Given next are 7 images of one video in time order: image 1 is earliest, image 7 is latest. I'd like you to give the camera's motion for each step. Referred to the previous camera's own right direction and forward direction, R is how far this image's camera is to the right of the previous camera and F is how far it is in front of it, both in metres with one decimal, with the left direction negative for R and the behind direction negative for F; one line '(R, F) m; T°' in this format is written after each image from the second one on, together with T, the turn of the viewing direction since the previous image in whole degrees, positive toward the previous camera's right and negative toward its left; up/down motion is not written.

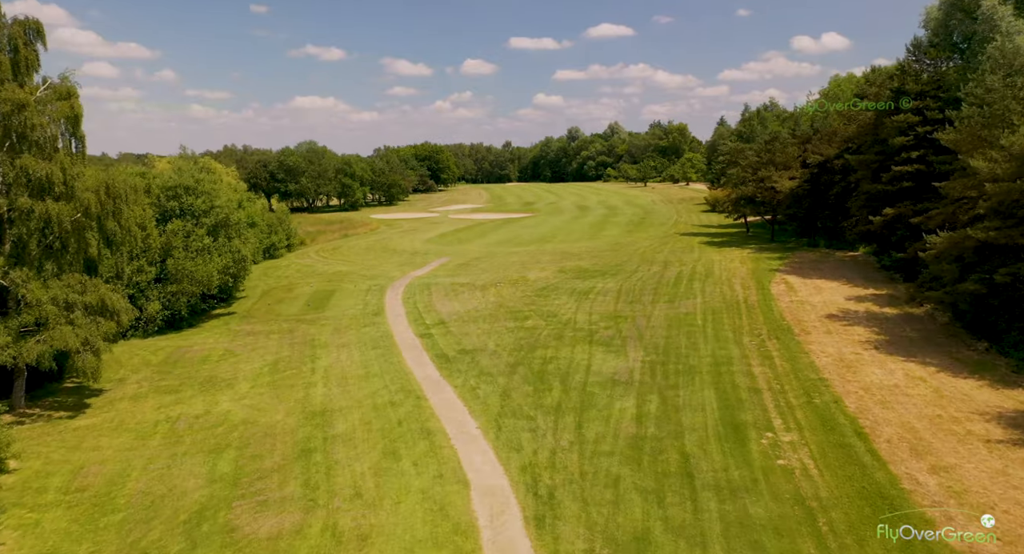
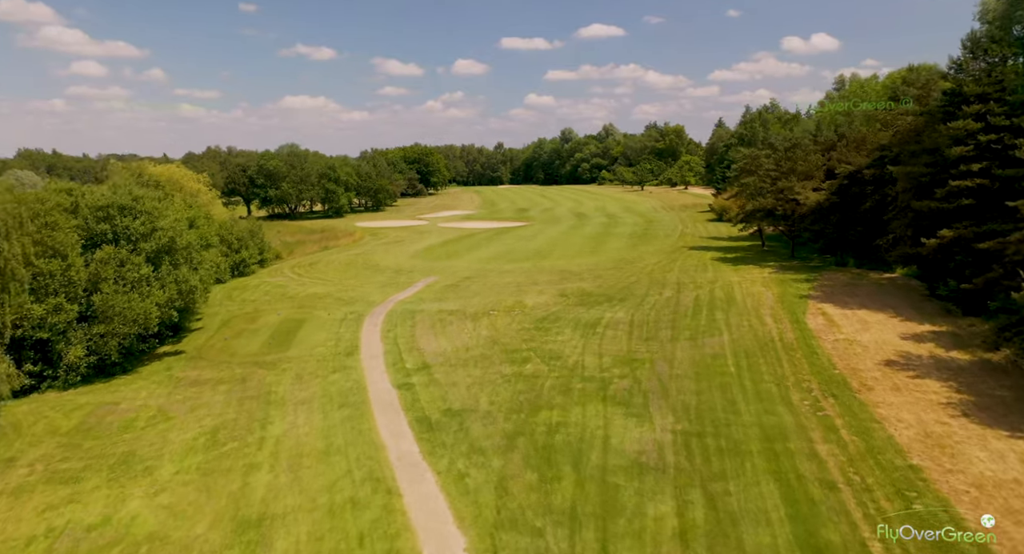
(-0.1, +3.6) m; +1°
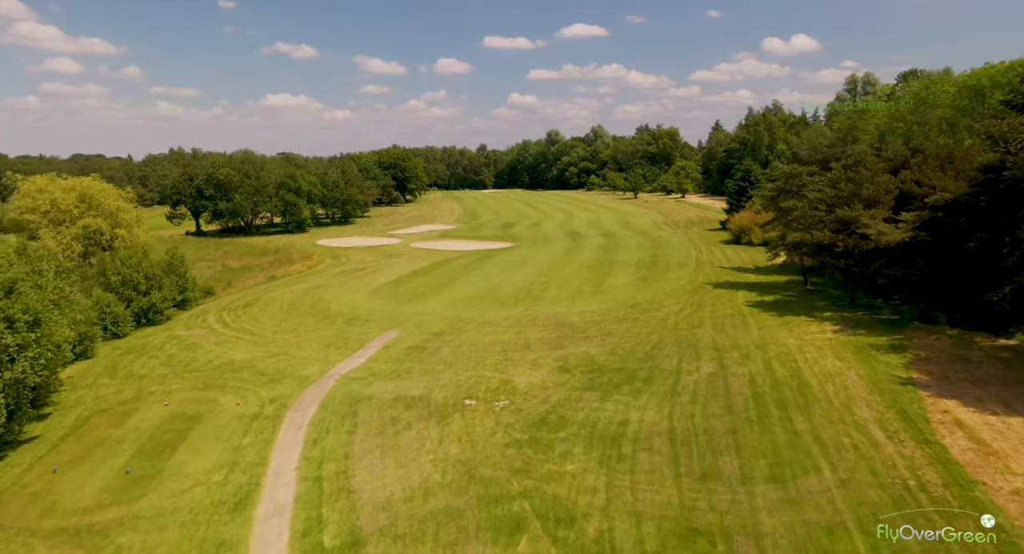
(0.0, +7.8) m; +1°
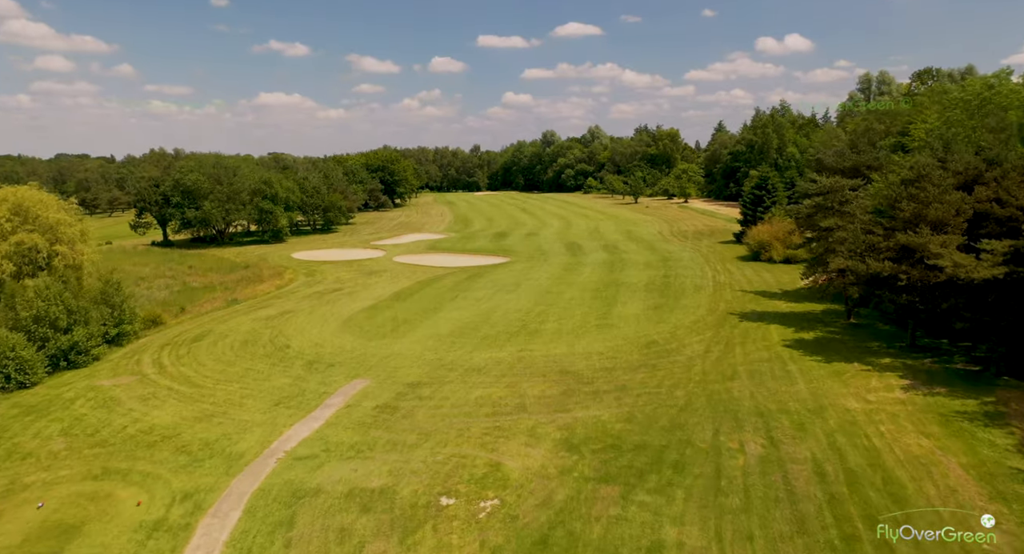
(+0.1, +4.8) m; 0°
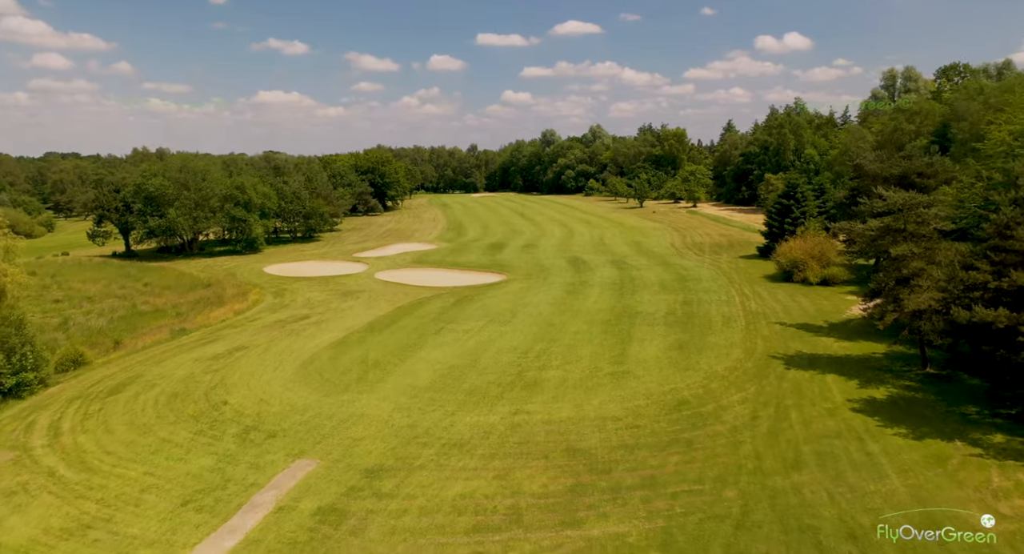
(+0.2, +5.4) m; 0°
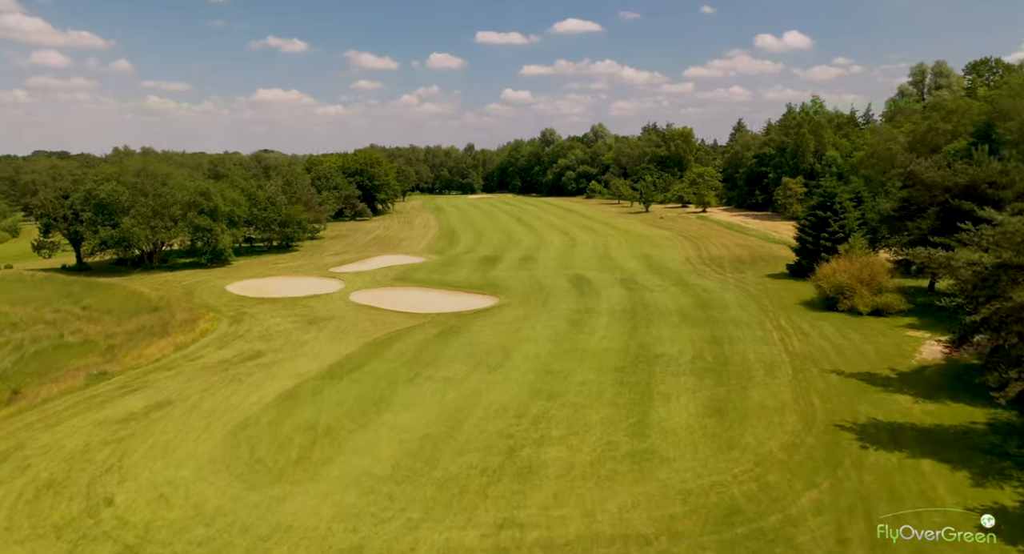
(+0.3, +5.7) m; 0°
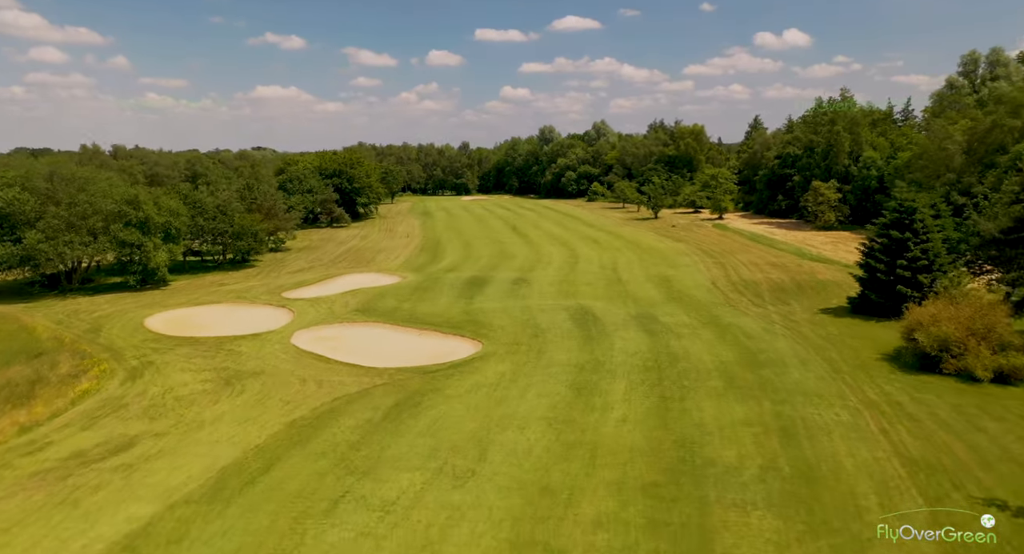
(+0.6, +8.4) m; 0°
